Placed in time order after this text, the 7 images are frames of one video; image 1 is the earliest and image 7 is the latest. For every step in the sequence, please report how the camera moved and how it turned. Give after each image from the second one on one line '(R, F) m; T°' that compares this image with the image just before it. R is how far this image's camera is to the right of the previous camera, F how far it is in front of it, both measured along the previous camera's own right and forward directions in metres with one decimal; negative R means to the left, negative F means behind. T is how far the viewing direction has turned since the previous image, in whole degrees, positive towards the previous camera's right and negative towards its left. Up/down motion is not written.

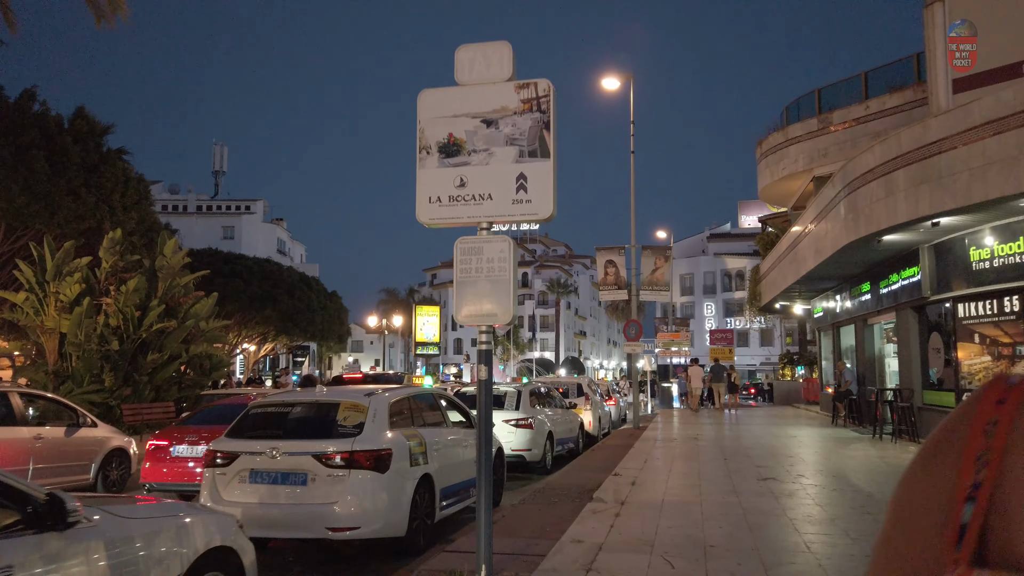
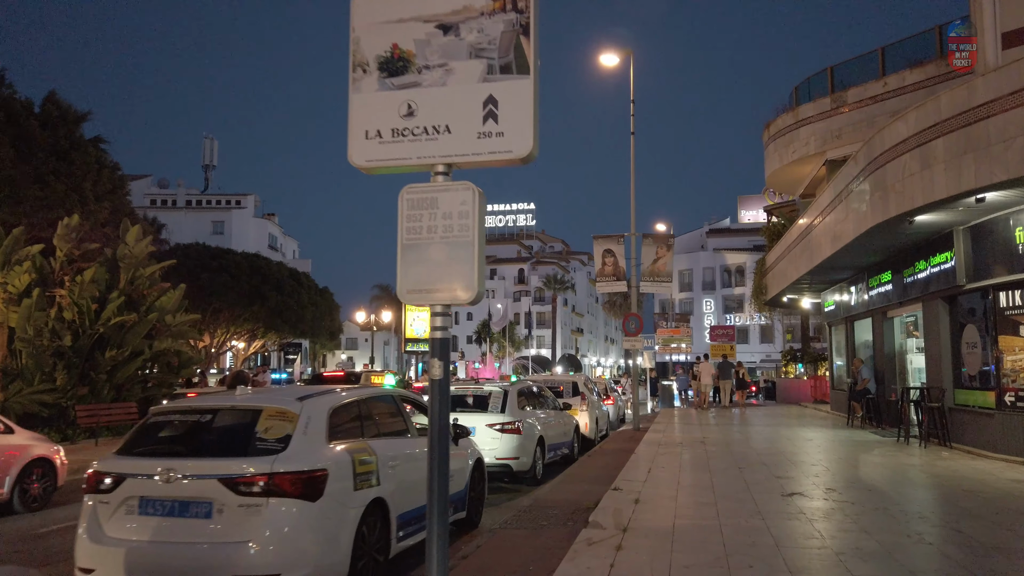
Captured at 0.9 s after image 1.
(+0.2, +1.6) m; 0°
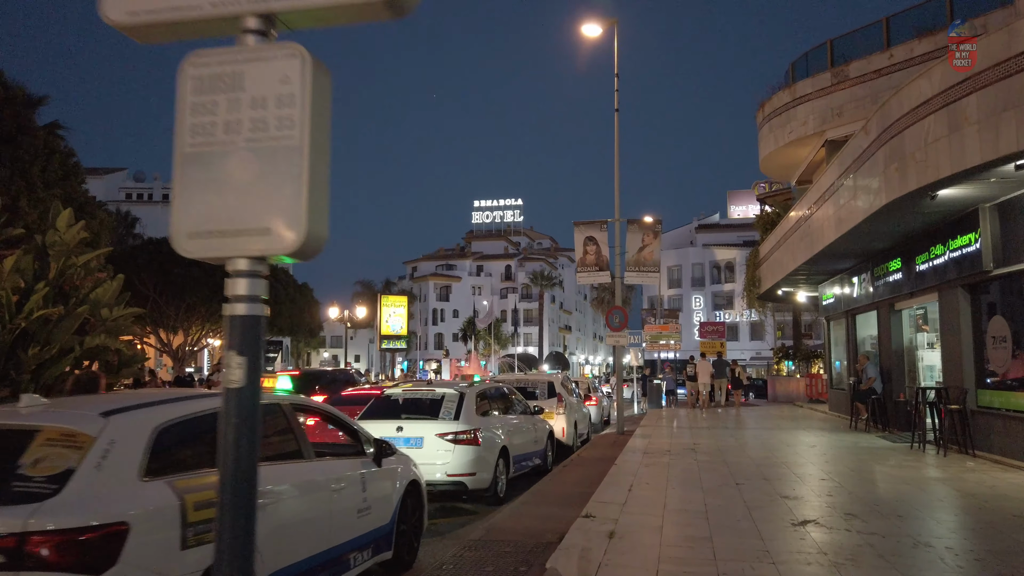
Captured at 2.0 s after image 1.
(+0.4, +1.8) m; +1°
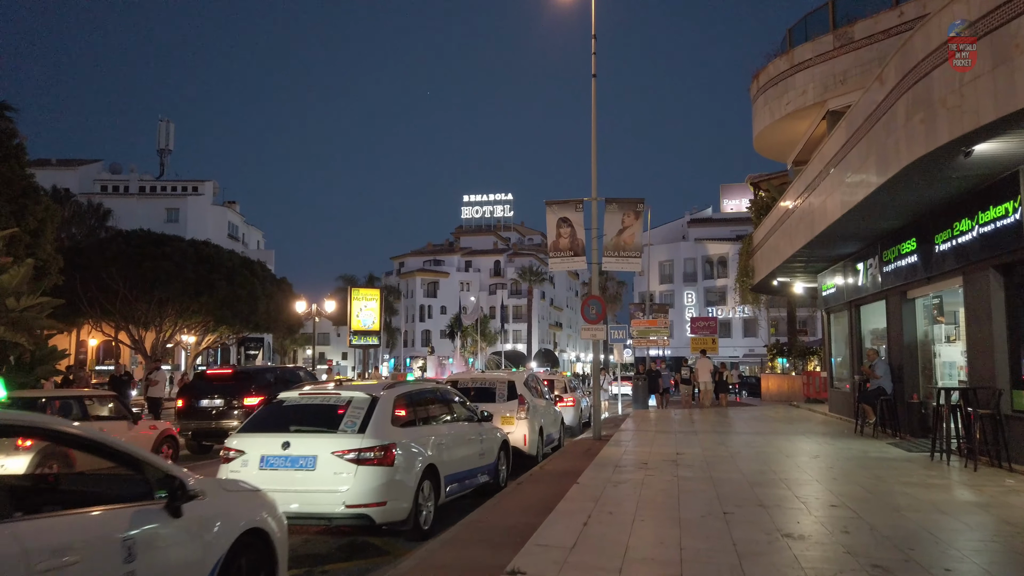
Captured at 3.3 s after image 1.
(+0.7, +2.1) m; 0°
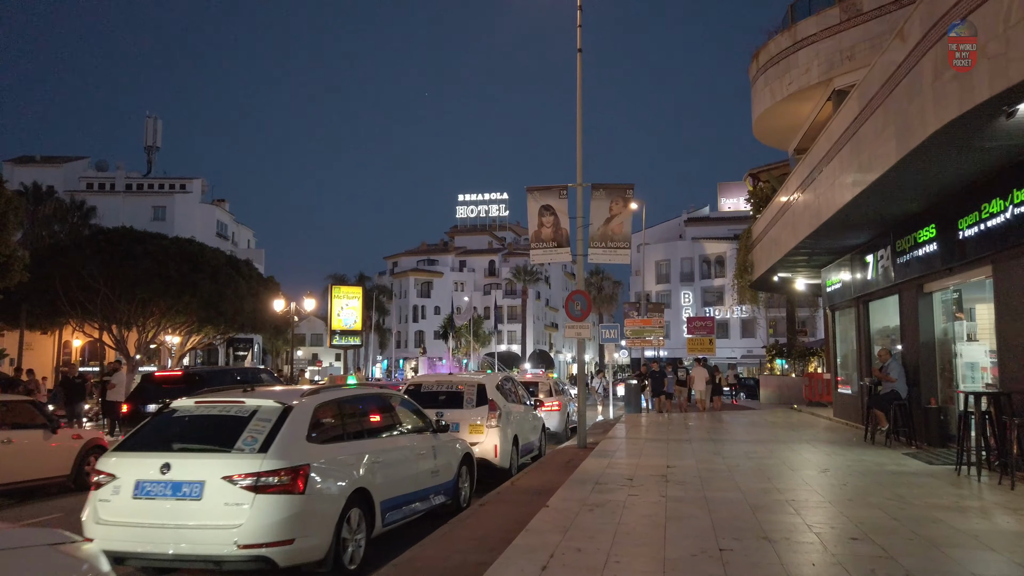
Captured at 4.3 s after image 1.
(+0.4, +1.5) m; 0°
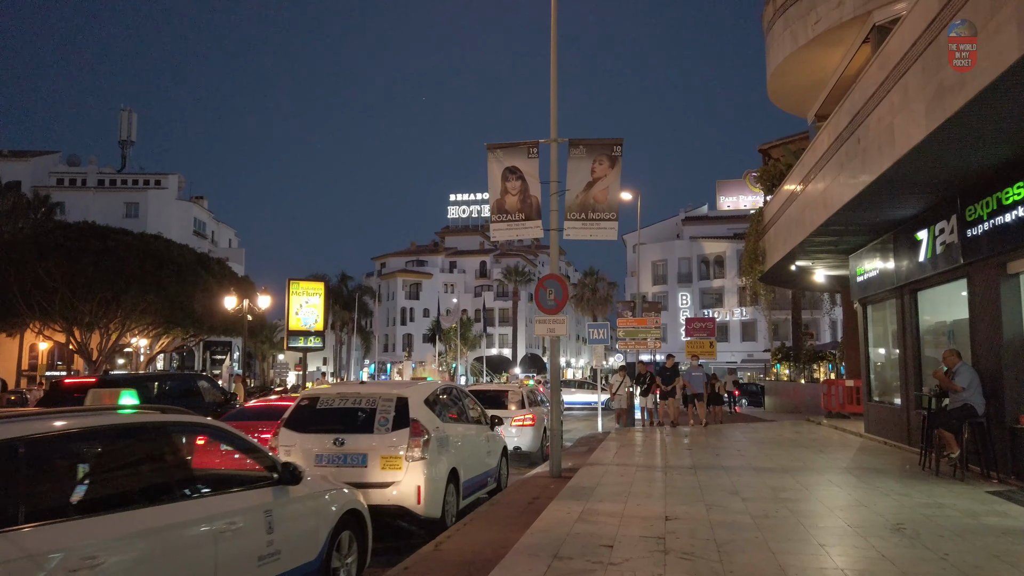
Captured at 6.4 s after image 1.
(+0.7, +3.4) m; 0°
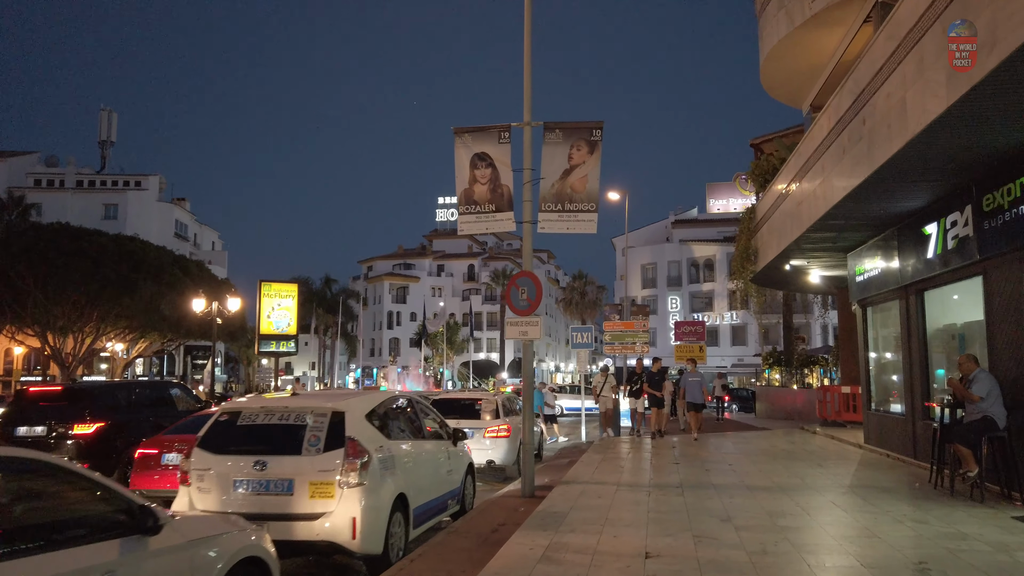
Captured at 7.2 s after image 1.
(+0.3, +1.2) m; +1°
